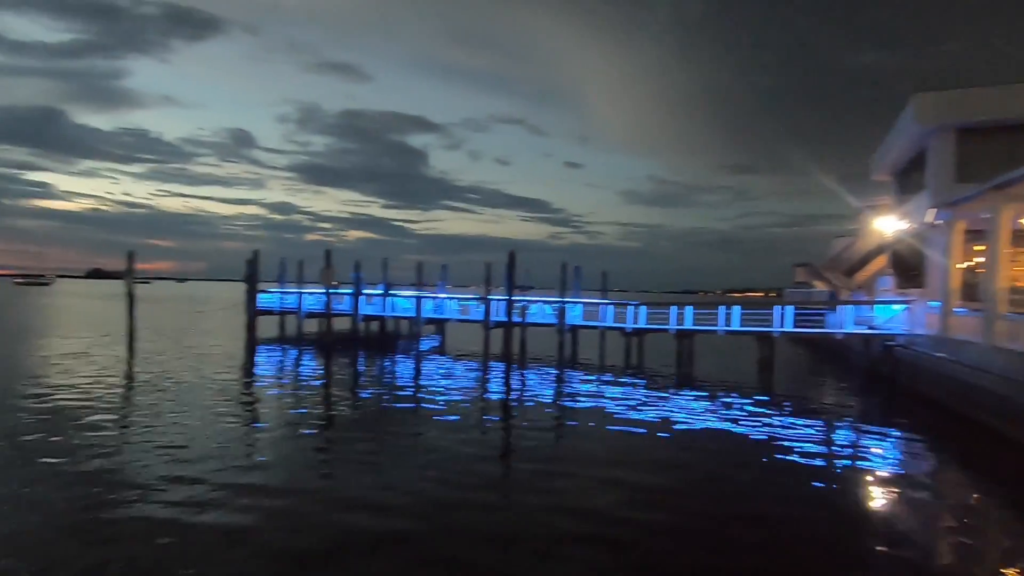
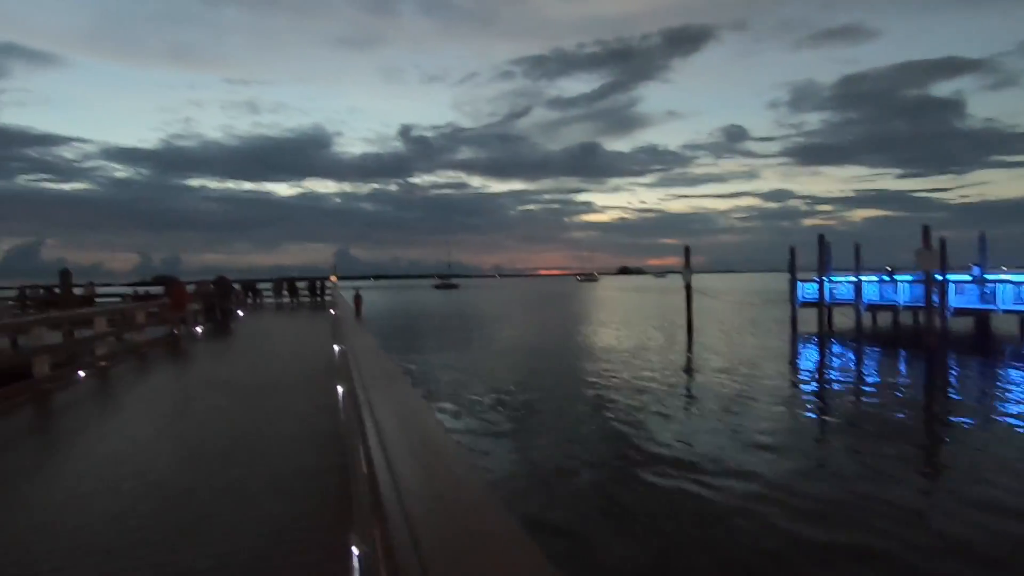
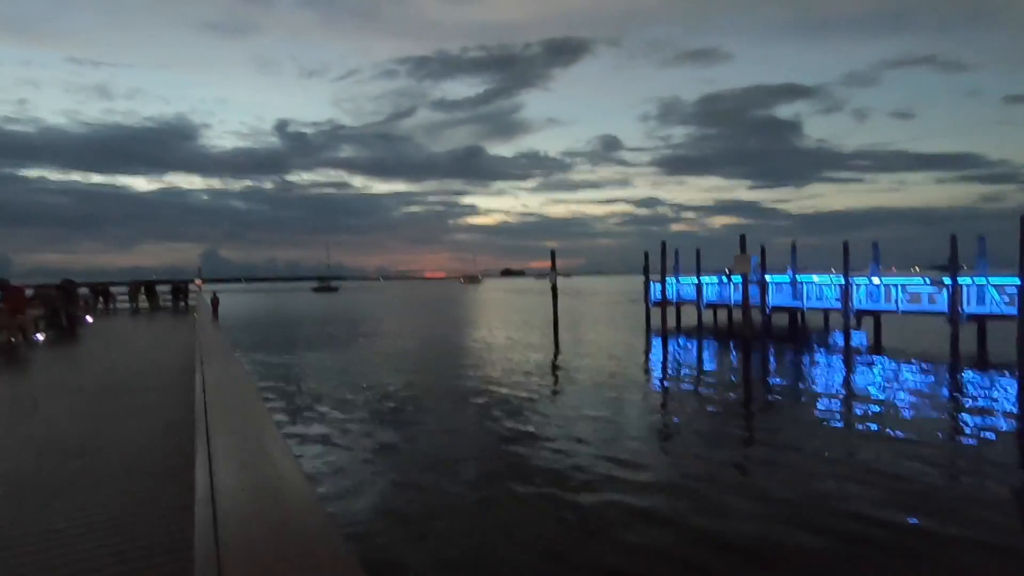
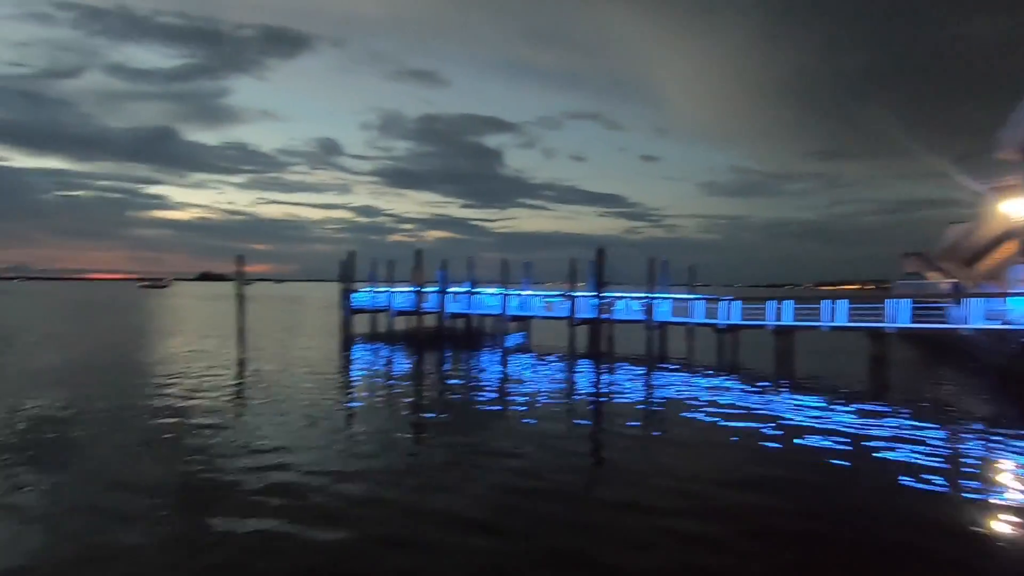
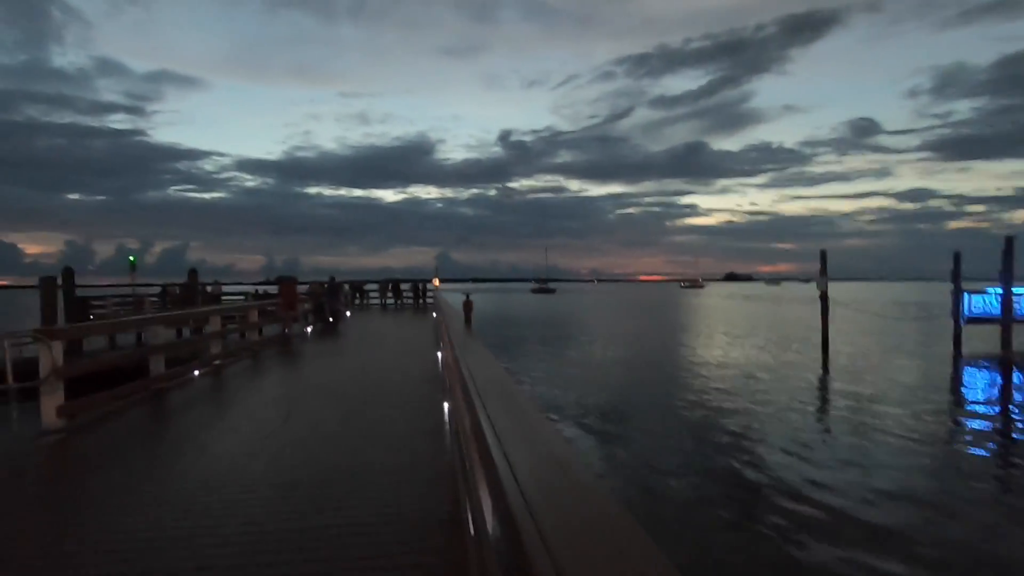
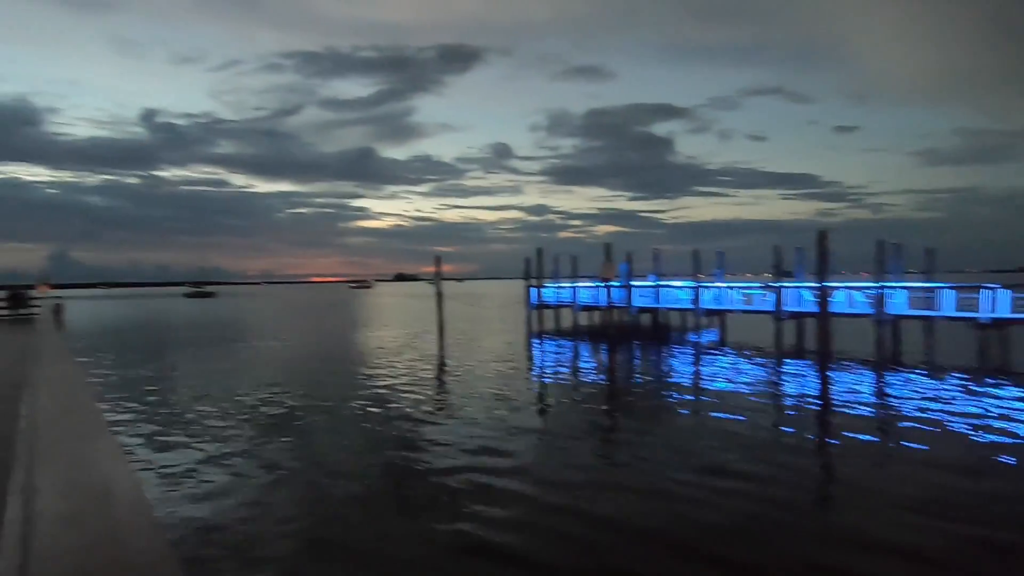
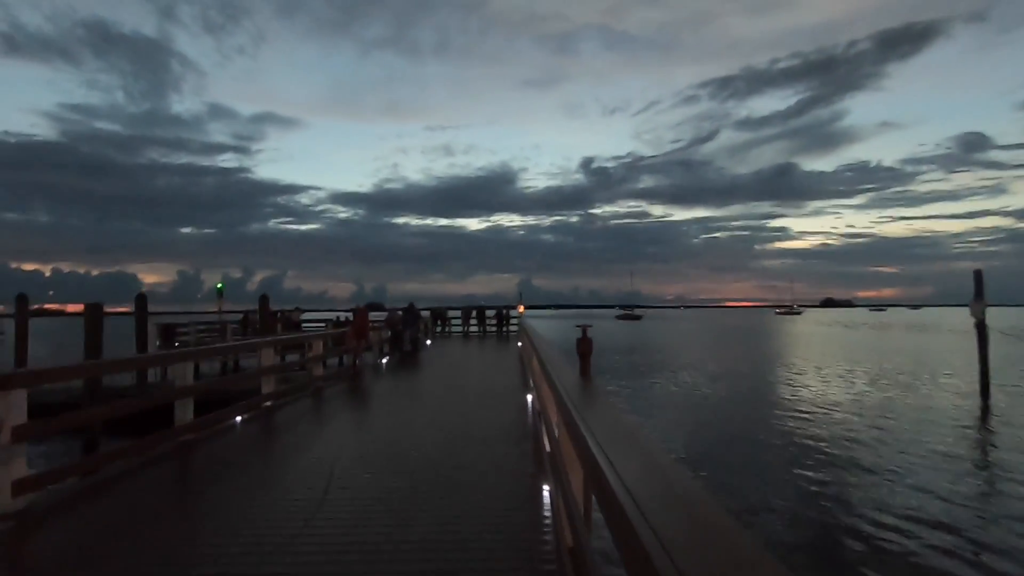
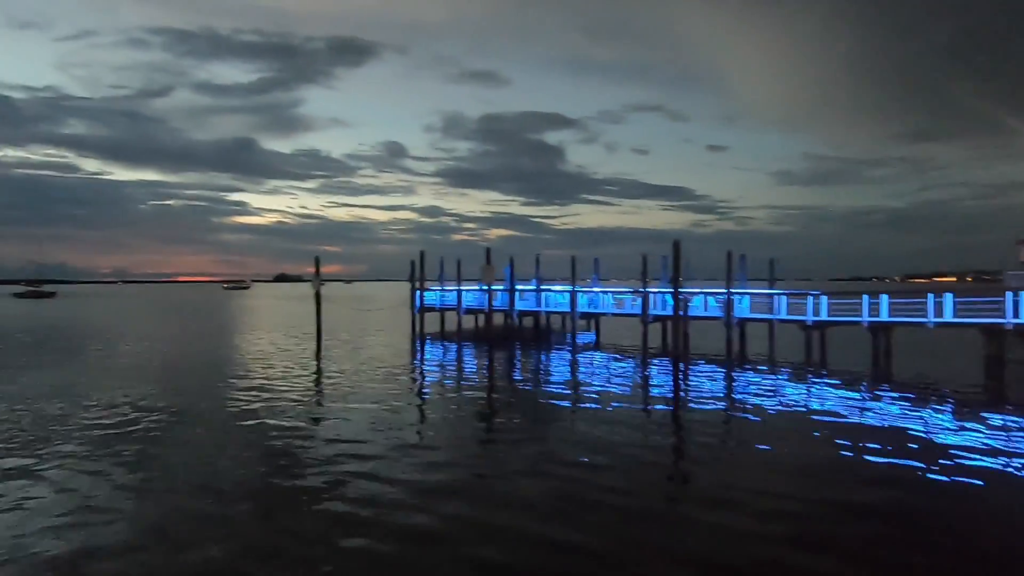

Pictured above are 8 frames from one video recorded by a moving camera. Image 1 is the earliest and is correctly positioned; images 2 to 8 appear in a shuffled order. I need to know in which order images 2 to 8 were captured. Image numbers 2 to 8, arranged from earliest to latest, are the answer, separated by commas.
4, 8, 6, 3, 2, 5, 7
